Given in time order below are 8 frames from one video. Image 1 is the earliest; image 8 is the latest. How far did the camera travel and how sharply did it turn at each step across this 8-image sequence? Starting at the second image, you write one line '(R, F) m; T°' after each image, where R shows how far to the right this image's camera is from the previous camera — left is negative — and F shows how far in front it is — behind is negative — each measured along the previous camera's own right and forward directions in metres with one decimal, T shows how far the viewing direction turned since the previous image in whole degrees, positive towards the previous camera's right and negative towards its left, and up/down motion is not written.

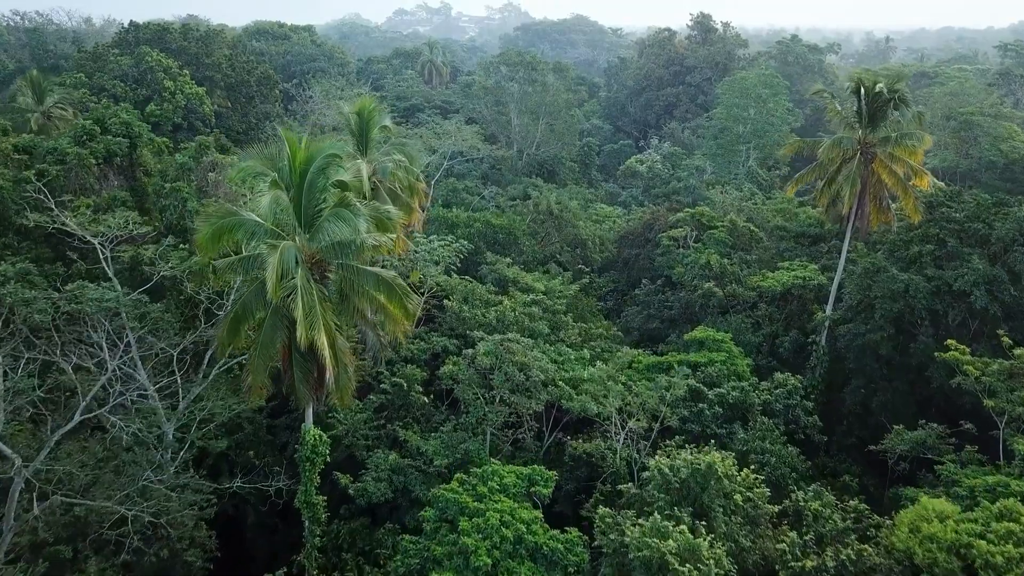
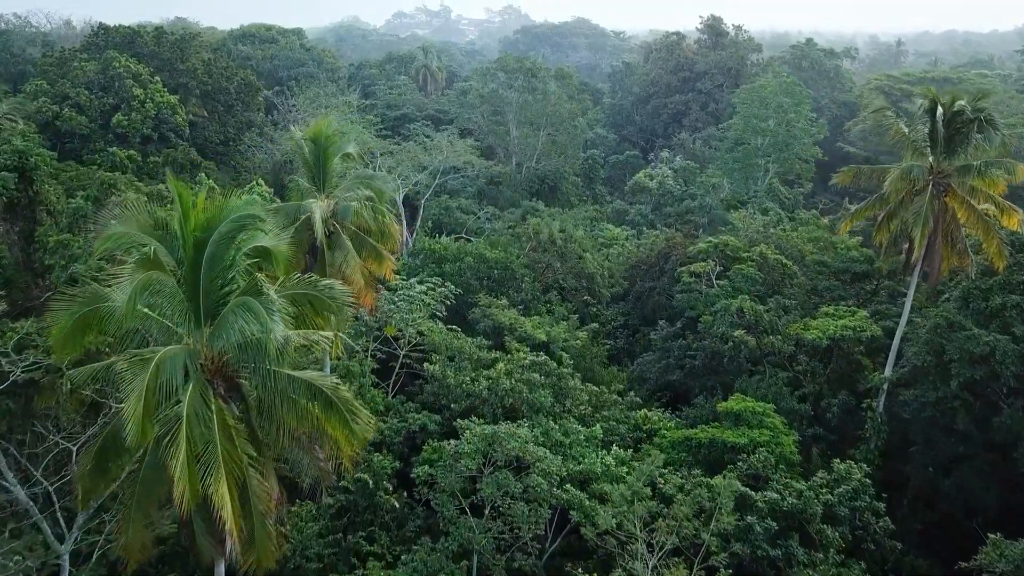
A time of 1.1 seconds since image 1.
(+0.1, +2.4) m; 0°
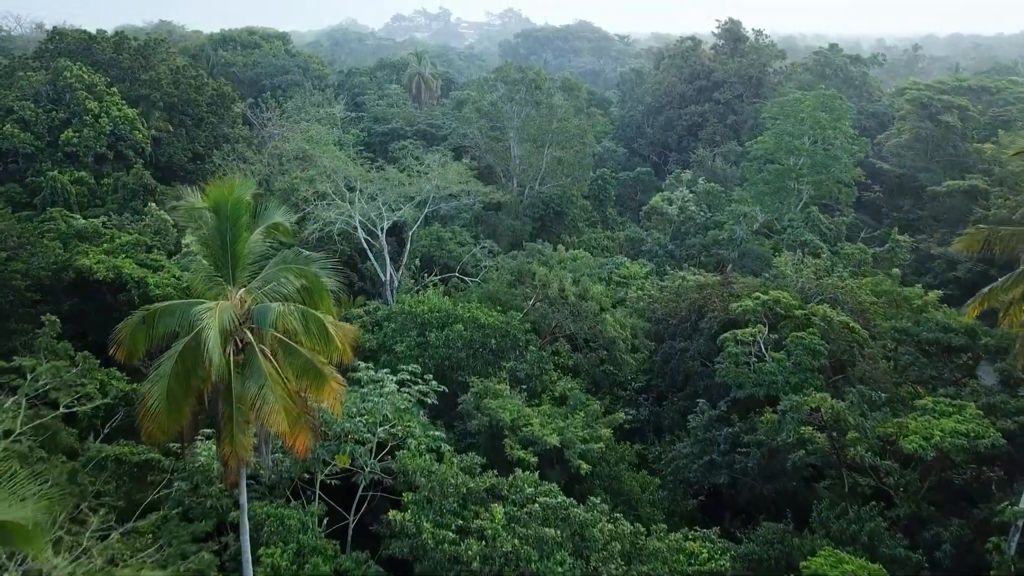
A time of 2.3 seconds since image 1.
(0.0, +3.1) m; 0°
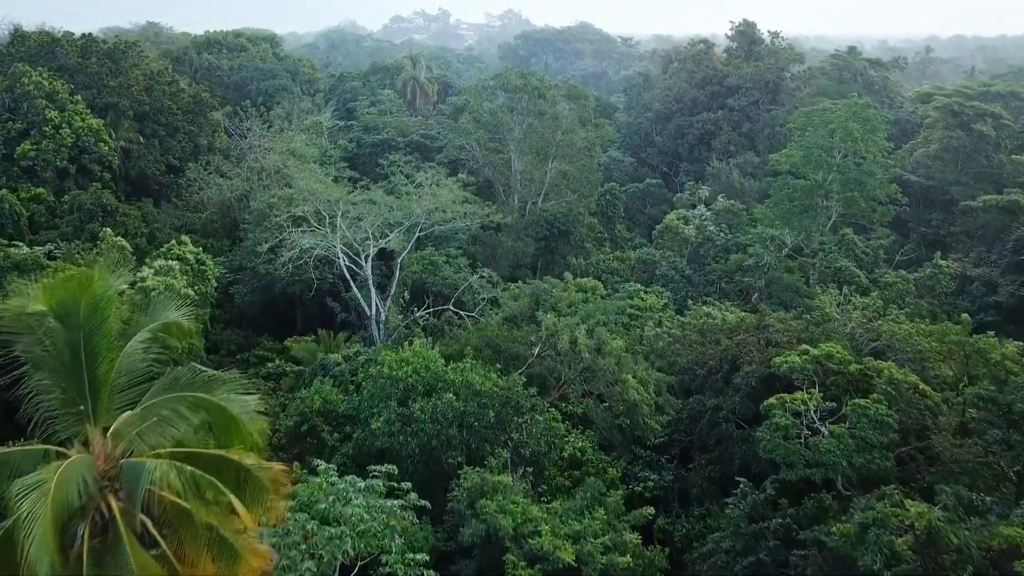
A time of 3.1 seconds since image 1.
(0.0, +2.2) m; 0°
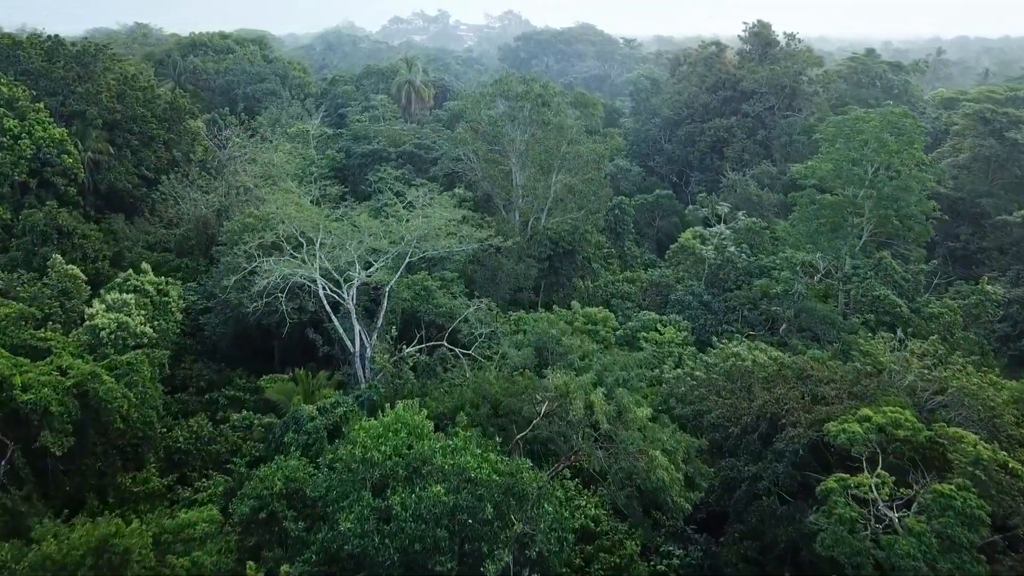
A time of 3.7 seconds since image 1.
(0.0, +1.9) m; 0°
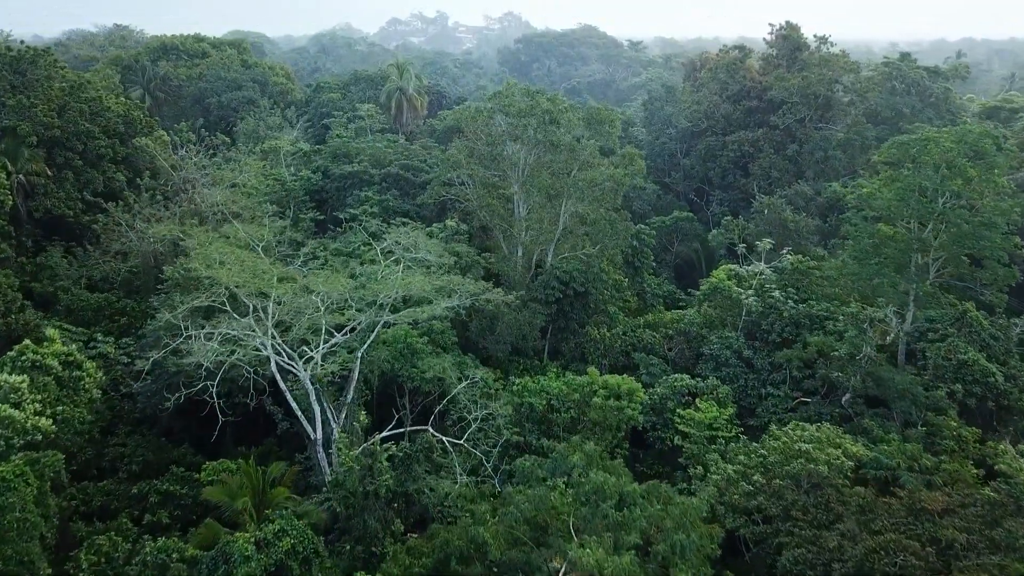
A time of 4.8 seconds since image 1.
(-0.1, +3.1) m; 0°
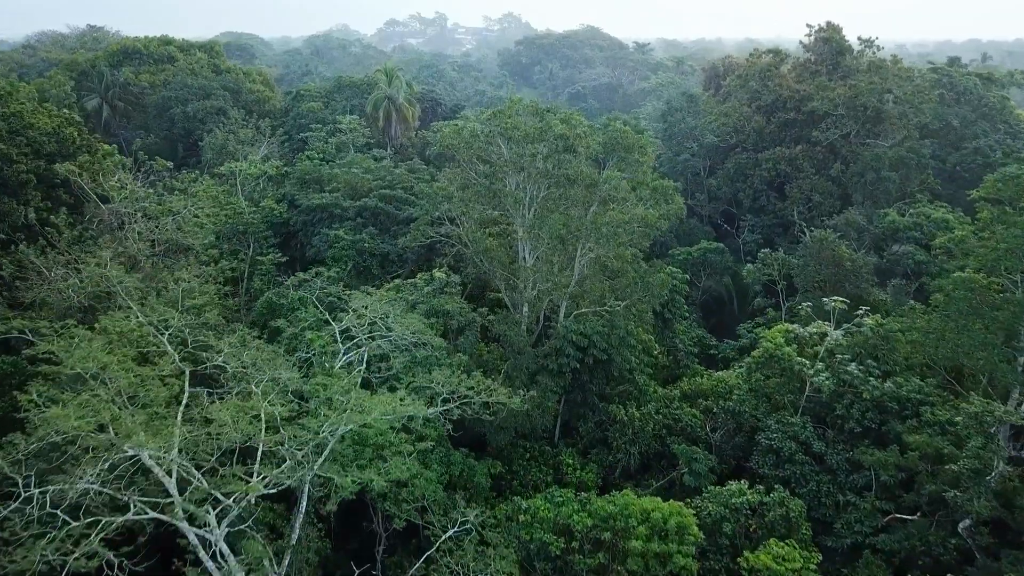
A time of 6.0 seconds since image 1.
(-0.1, +3.5) m; 0°
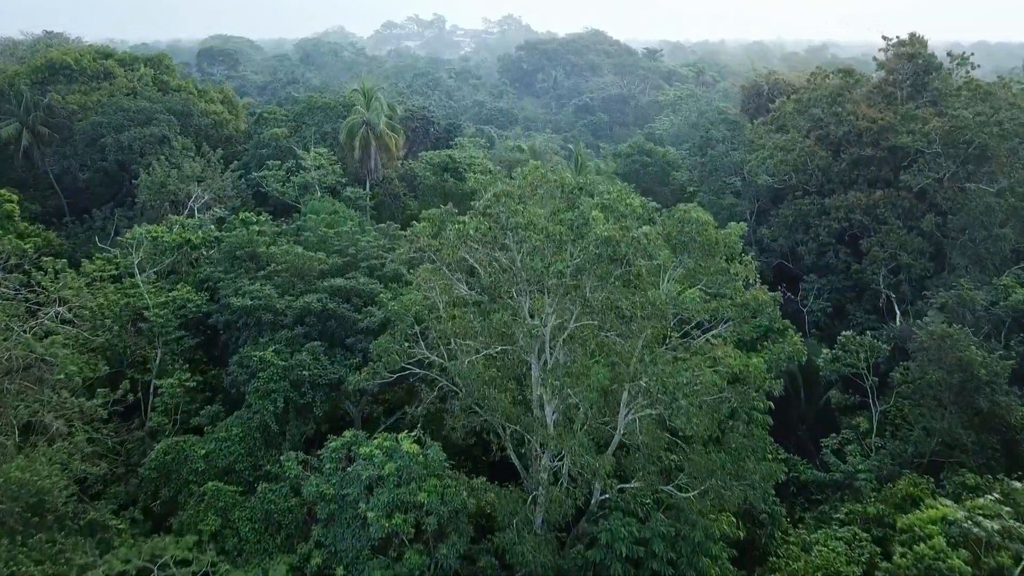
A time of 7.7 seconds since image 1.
(-0.1, +5.0) m; 0°
